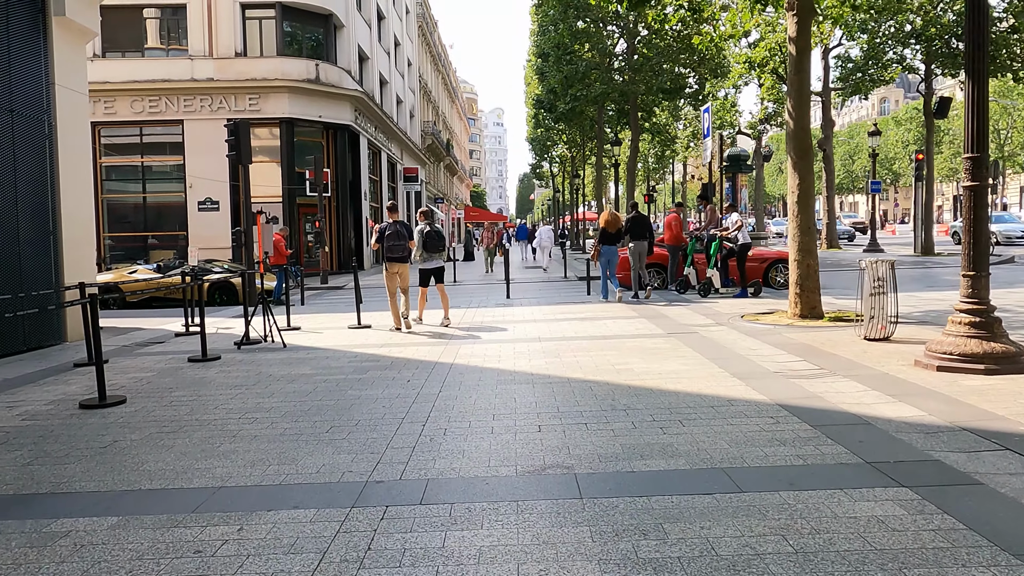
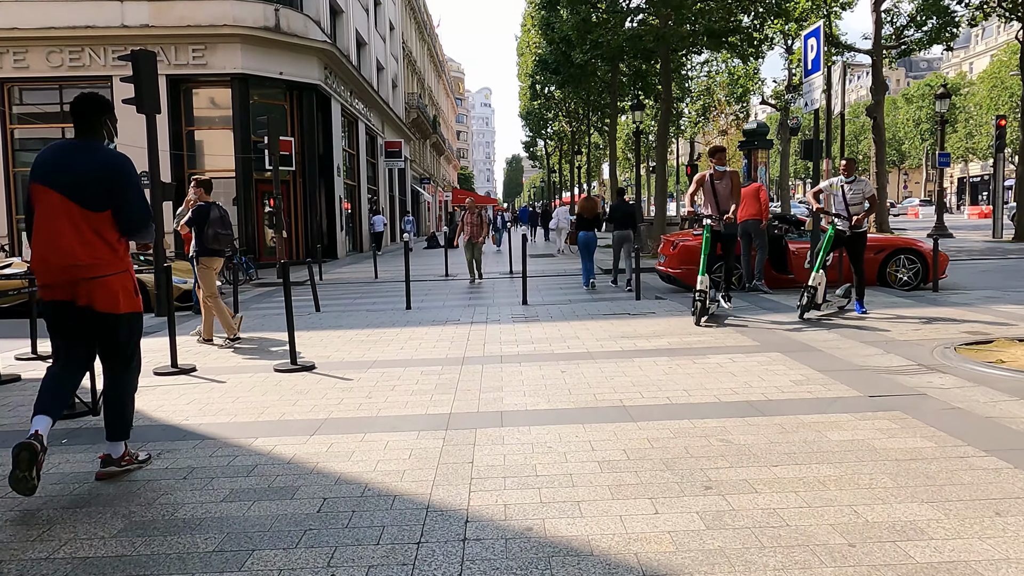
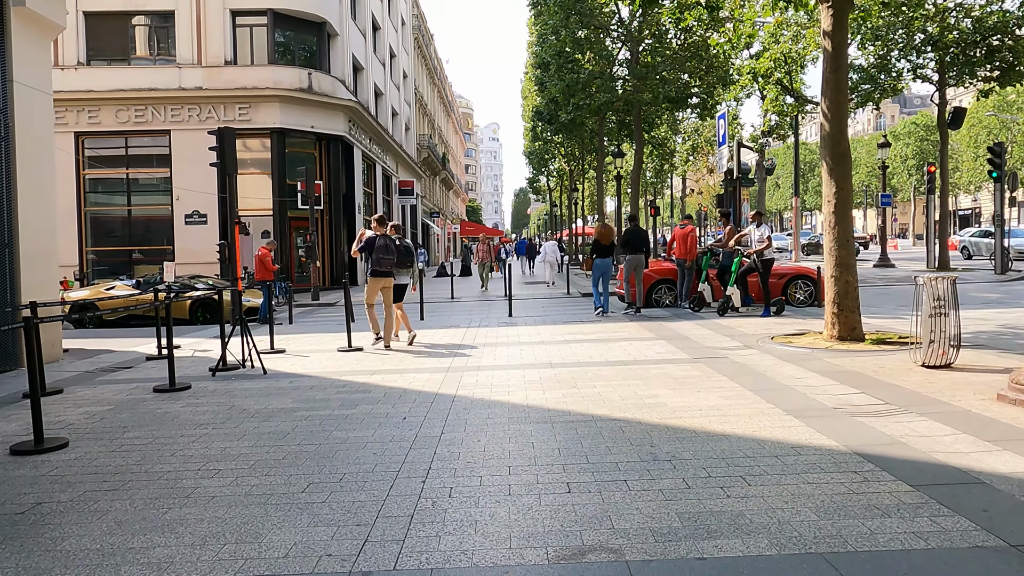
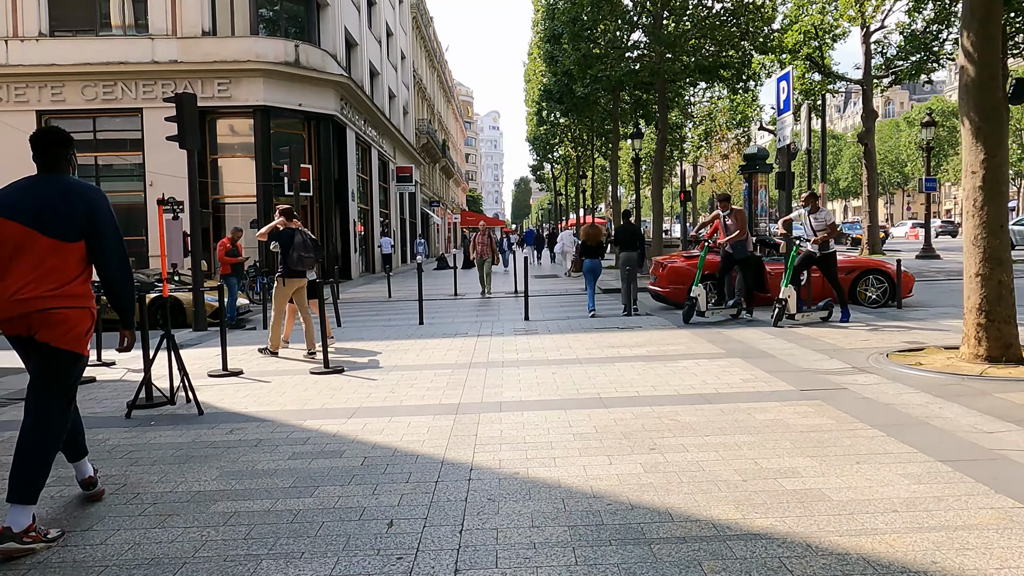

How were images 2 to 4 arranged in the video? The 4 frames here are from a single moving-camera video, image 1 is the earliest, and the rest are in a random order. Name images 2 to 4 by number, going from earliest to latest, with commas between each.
3, 4, 2
